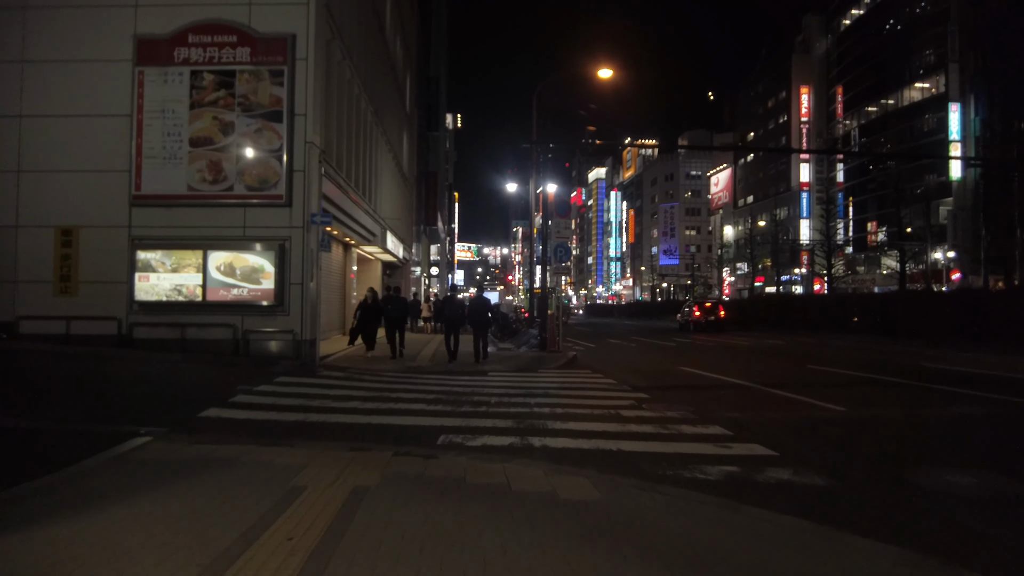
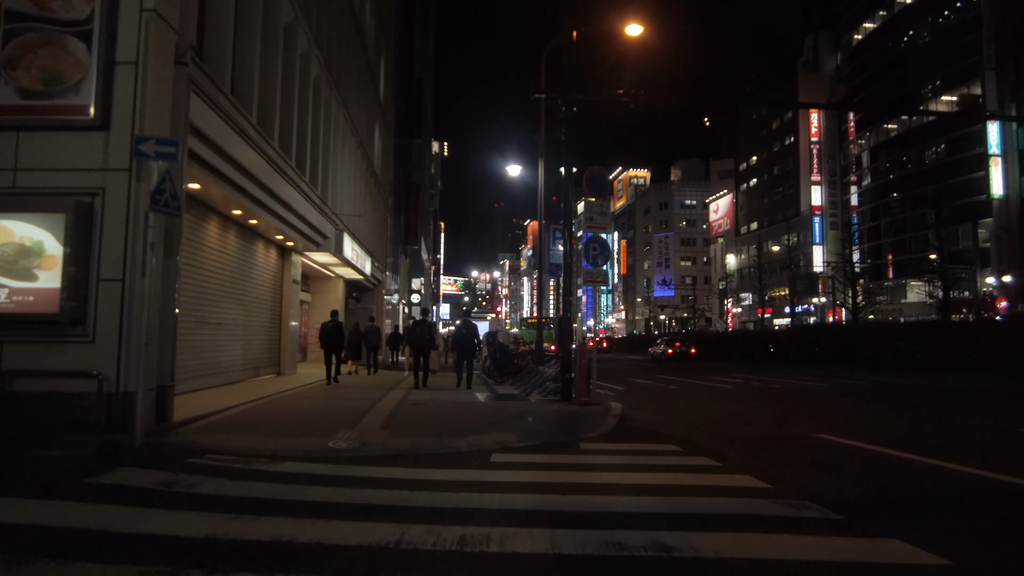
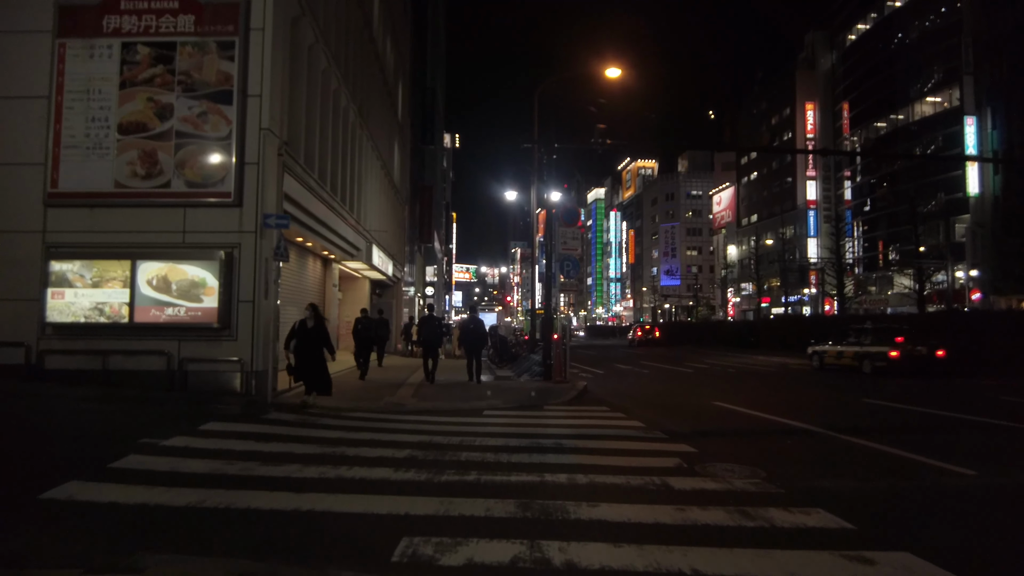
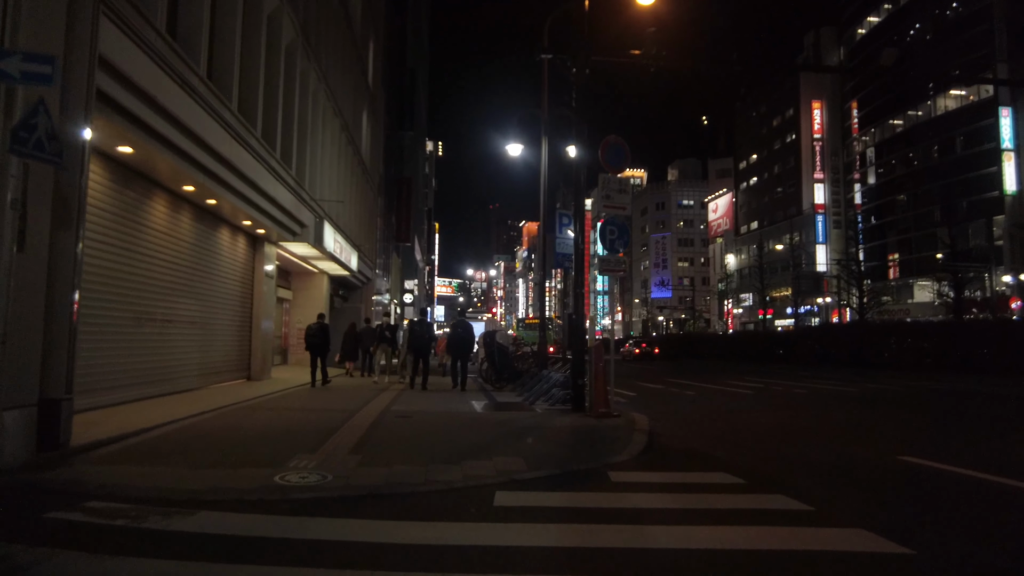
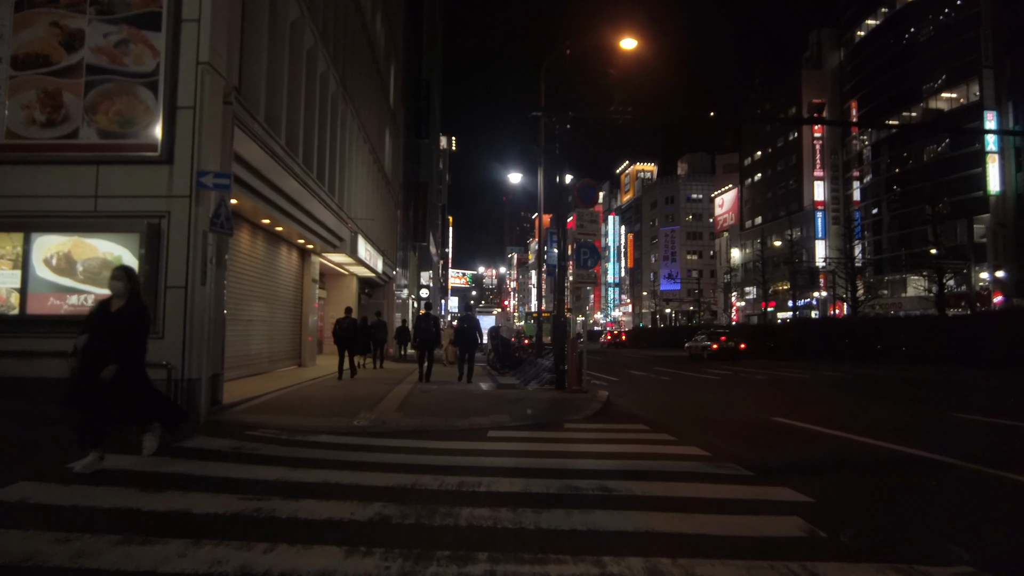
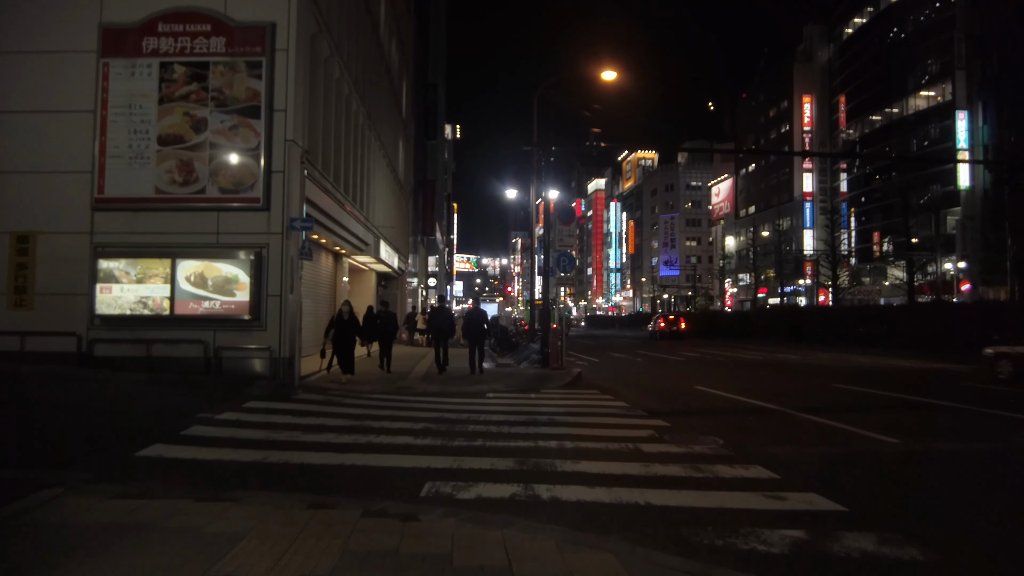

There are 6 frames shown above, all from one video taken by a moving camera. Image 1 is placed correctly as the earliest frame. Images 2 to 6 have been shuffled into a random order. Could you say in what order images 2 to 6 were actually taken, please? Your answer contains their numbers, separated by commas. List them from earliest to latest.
6, 3, 5, 2, 4
